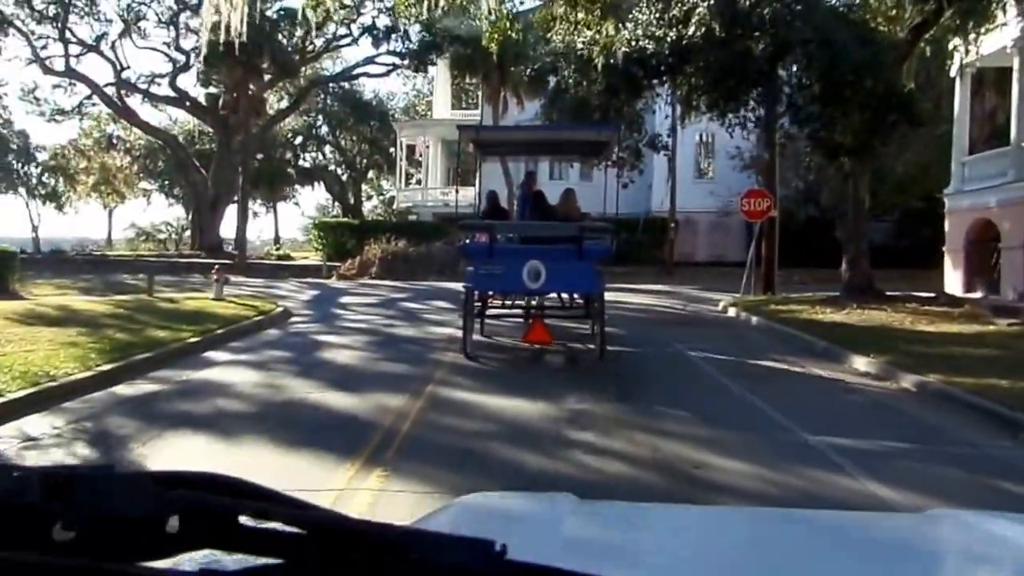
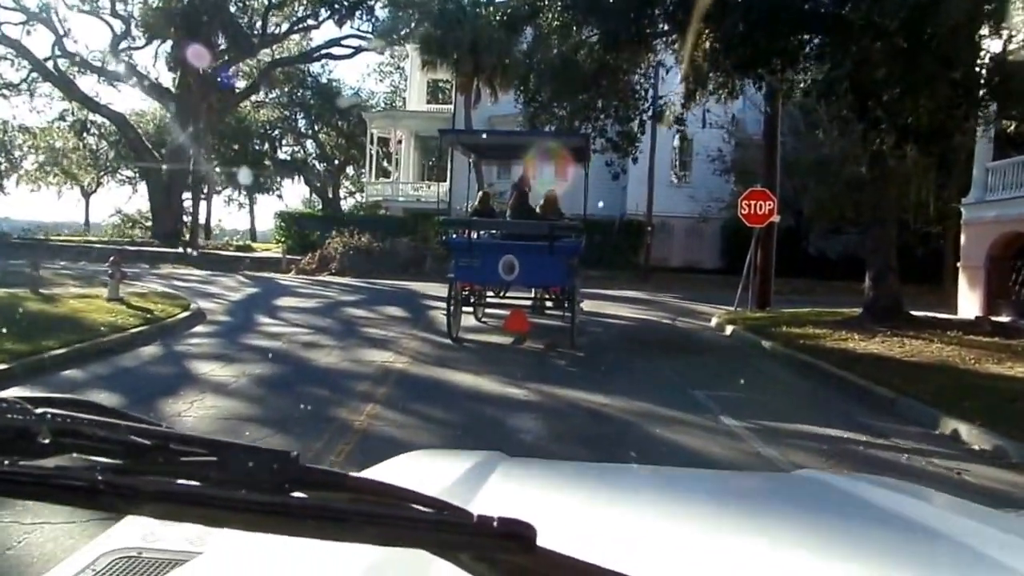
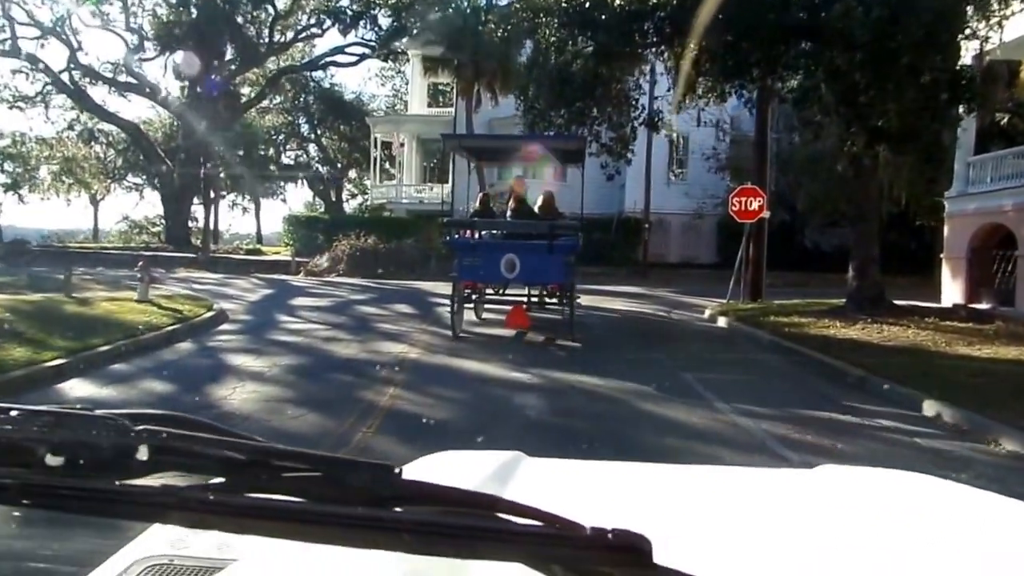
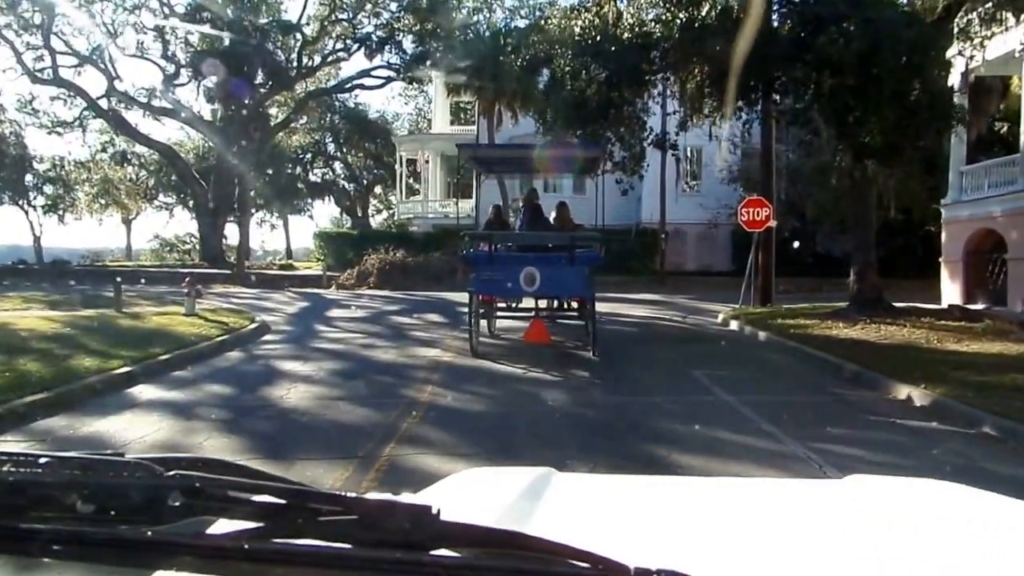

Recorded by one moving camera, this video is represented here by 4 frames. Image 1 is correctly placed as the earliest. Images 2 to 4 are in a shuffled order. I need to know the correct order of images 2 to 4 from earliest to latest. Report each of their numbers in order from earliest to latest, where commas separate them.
4, 3, 2
